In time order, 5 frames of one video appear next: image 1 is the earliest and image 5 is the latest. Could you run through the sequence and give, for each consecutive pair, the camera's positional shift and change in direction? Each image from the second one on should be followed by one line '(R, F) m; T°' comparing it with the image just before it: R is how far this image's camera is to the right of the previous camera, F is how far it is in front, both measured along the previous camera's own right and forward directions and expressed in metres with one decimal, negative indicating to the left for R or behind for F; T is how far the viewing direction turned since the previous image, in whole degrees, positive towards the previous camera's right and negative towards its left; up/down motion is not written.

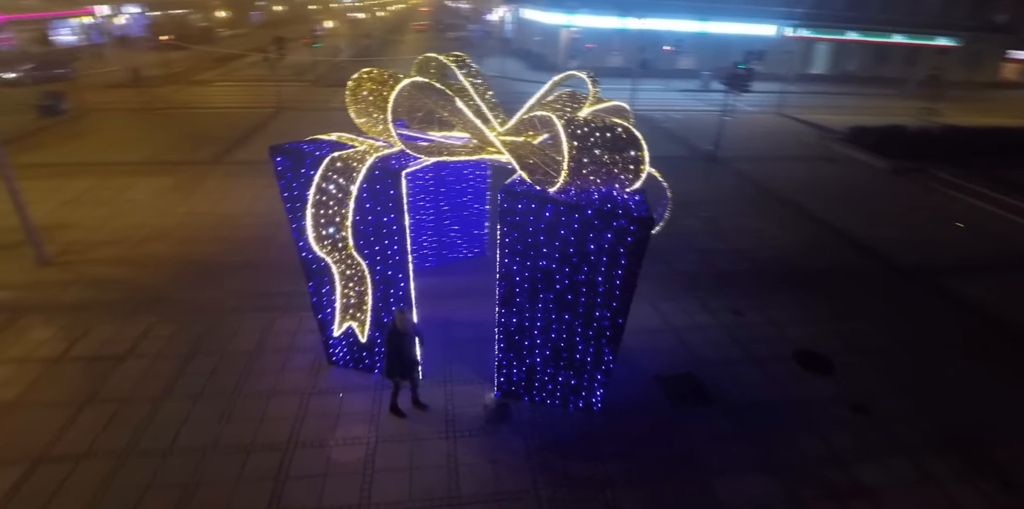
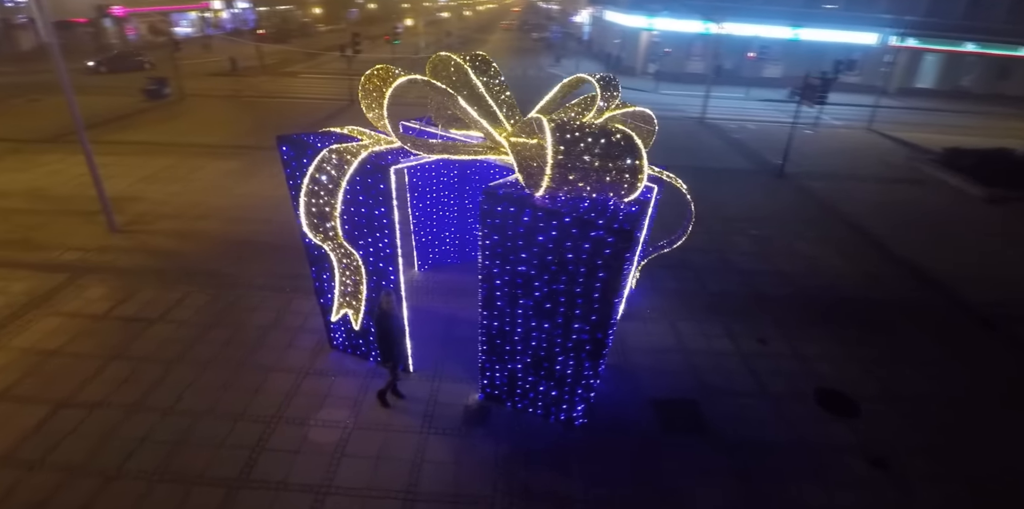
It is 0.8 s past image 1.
(+0.7, +0.1) m; -8°
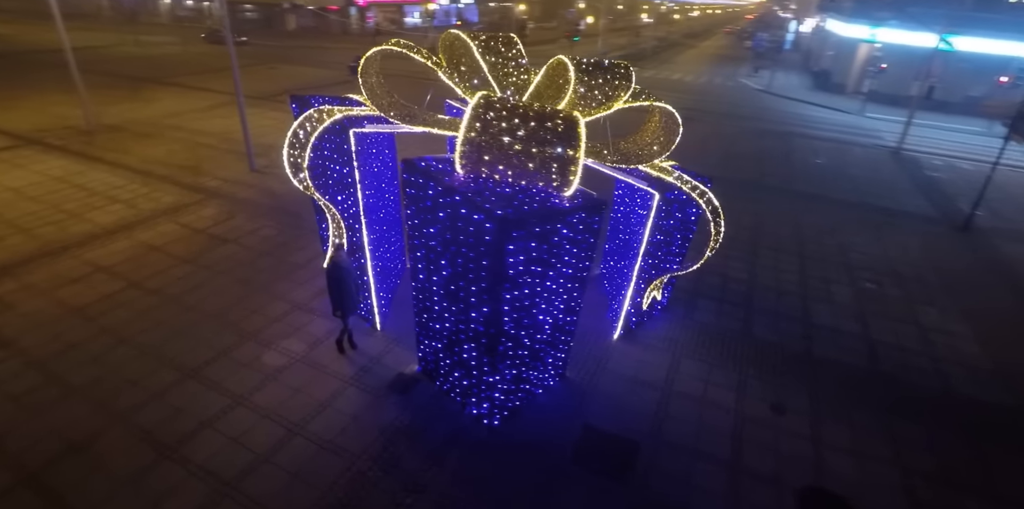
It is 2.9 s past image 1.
(+1.9, +0.4) m; -19°
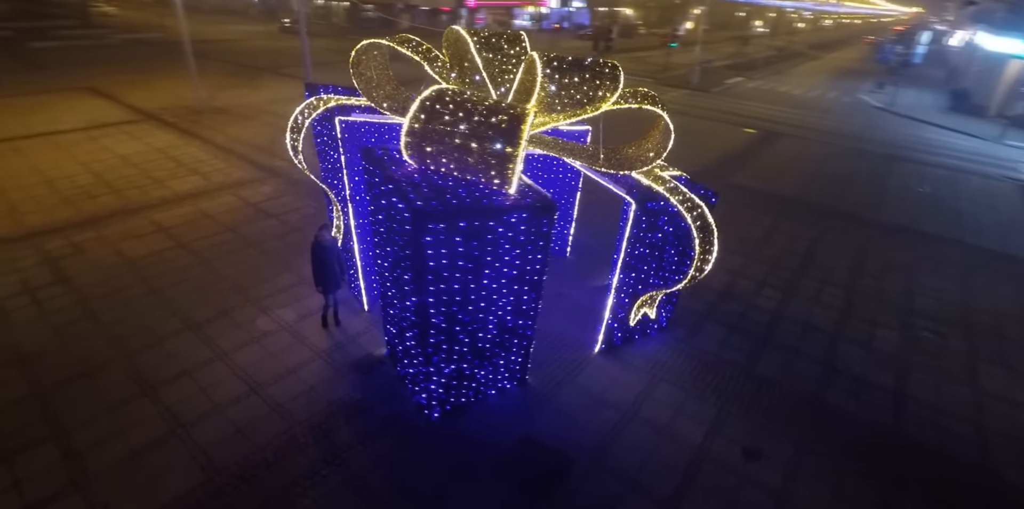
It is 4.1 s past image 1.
(+1.1, +0.1) m; -10°
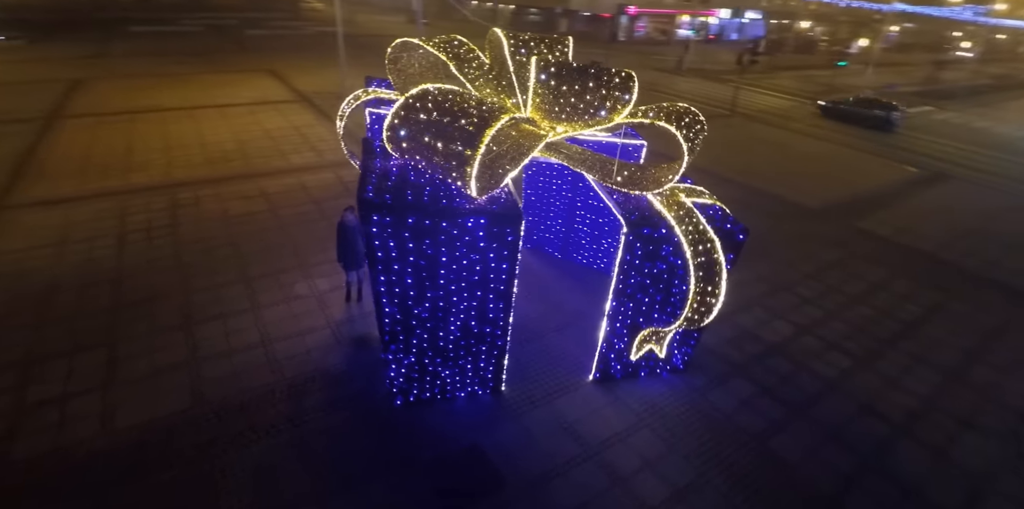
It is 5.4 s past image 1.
(+1.2, +0.2) m; -15°
